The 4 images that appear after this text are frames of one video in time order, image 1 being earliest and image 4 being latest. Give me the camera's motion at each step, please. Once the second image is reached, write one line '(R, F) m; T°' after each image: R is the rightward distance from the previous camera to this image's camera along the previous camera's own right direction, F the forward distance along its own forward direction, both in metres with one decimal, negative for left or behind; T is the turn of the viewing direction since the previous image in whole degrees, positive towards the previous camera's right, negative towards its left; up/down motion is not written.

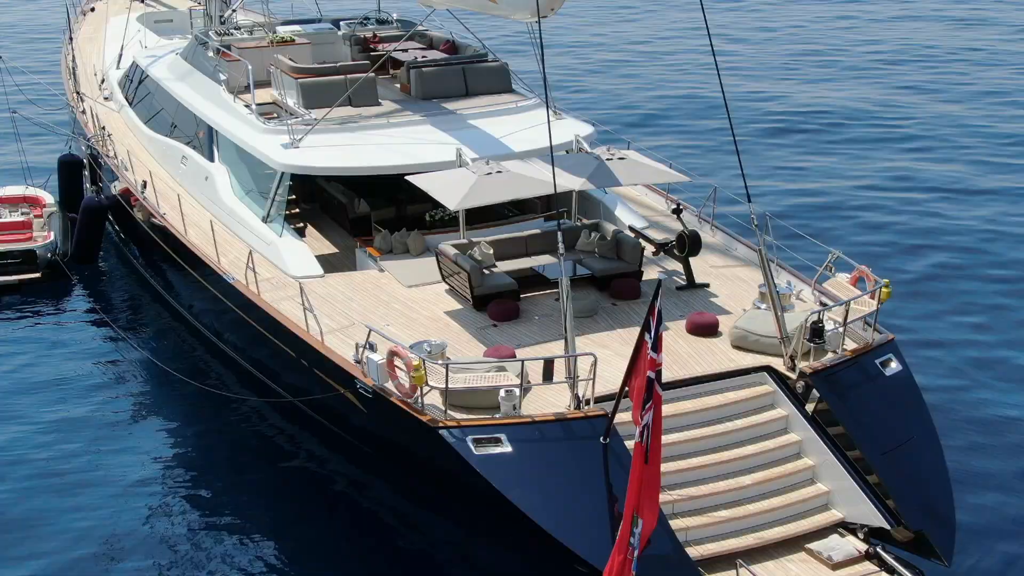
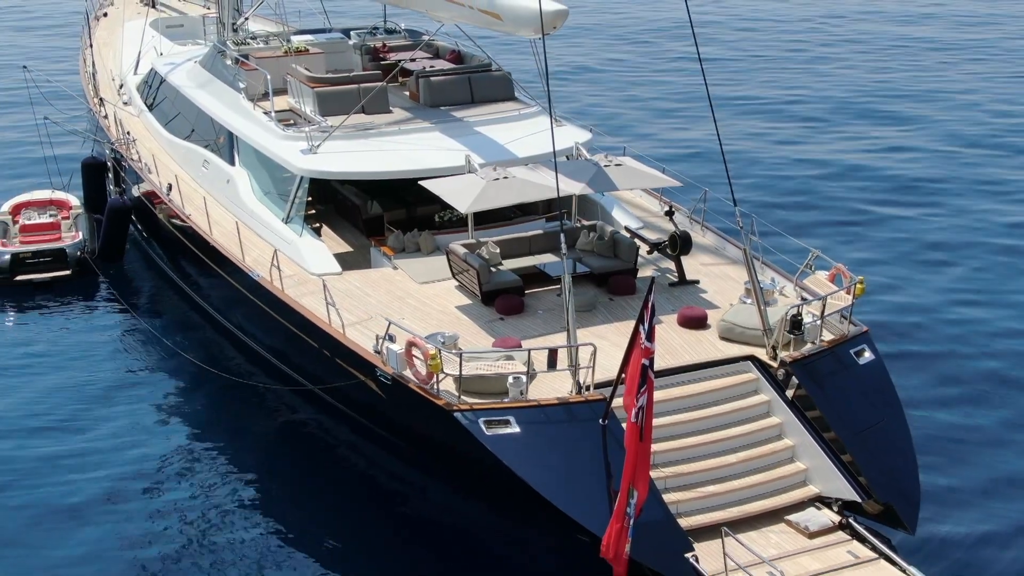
(-0.1, -1.0) m; 0°
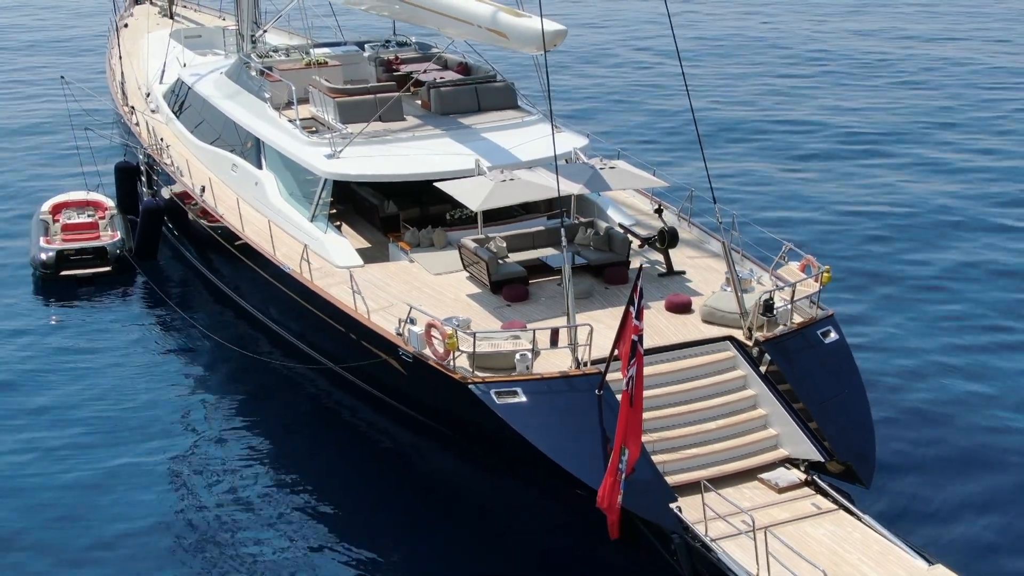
(-0.1, -1.5) m; 0°
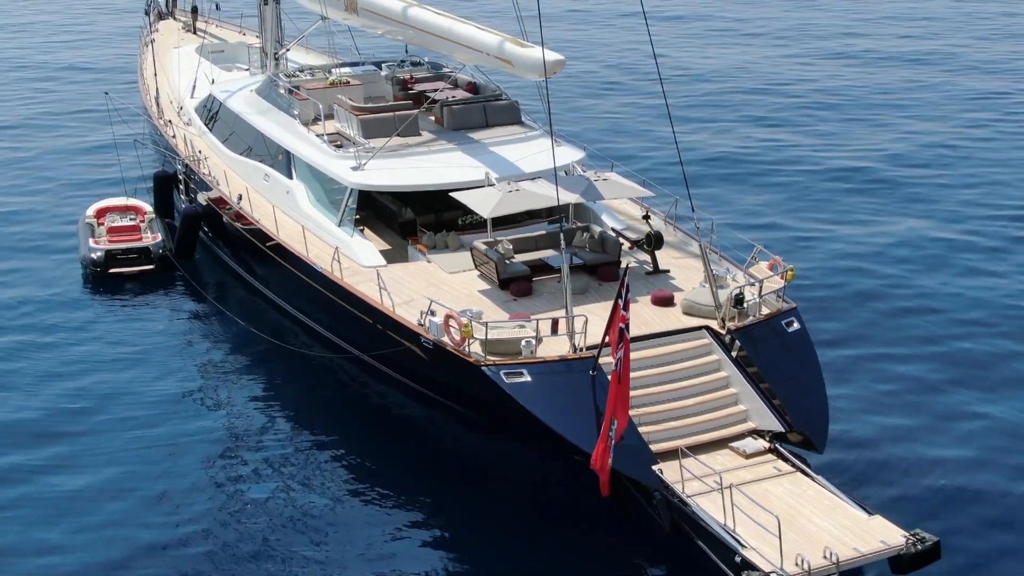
(-0.1, -2.1) m; 0°
